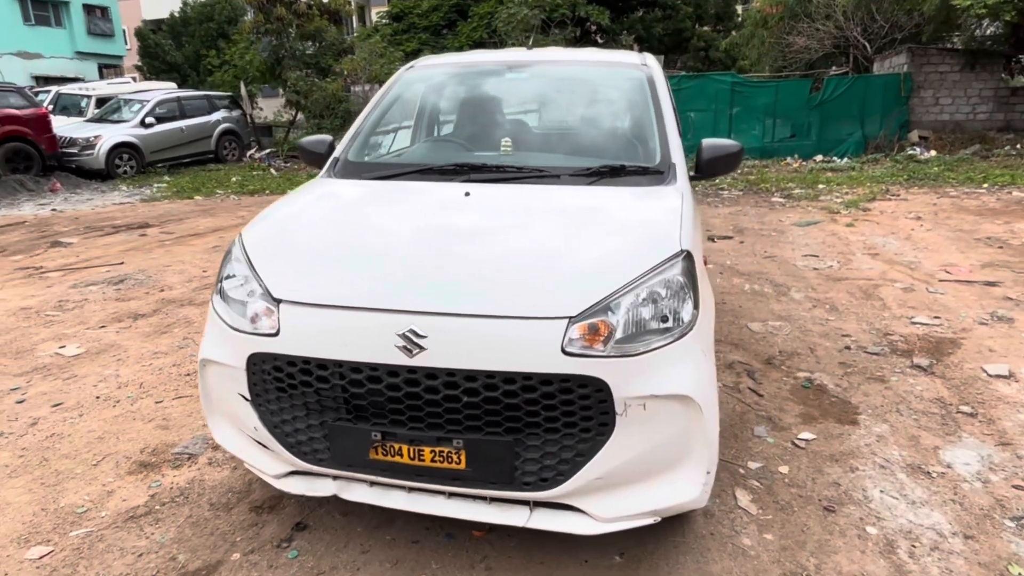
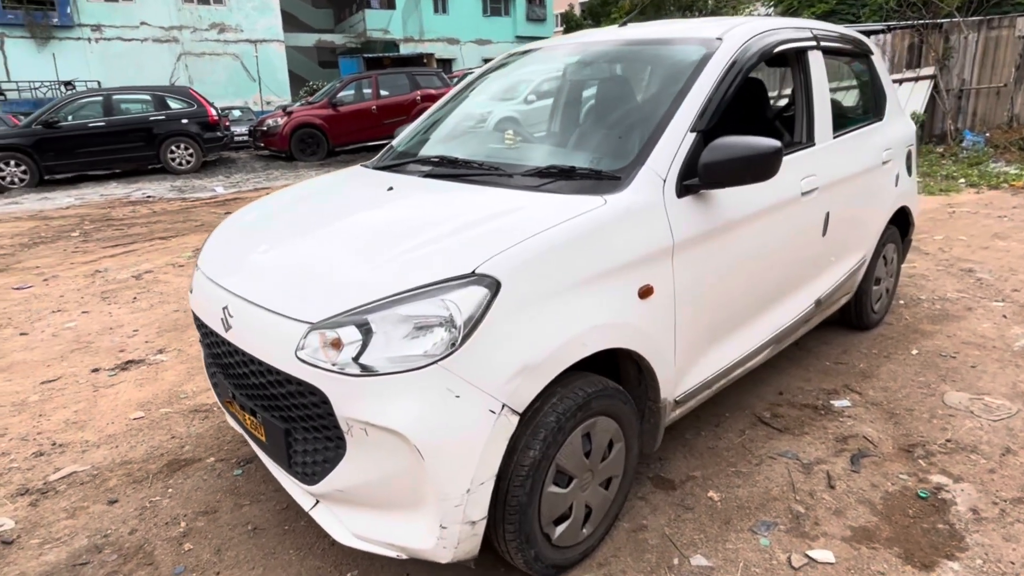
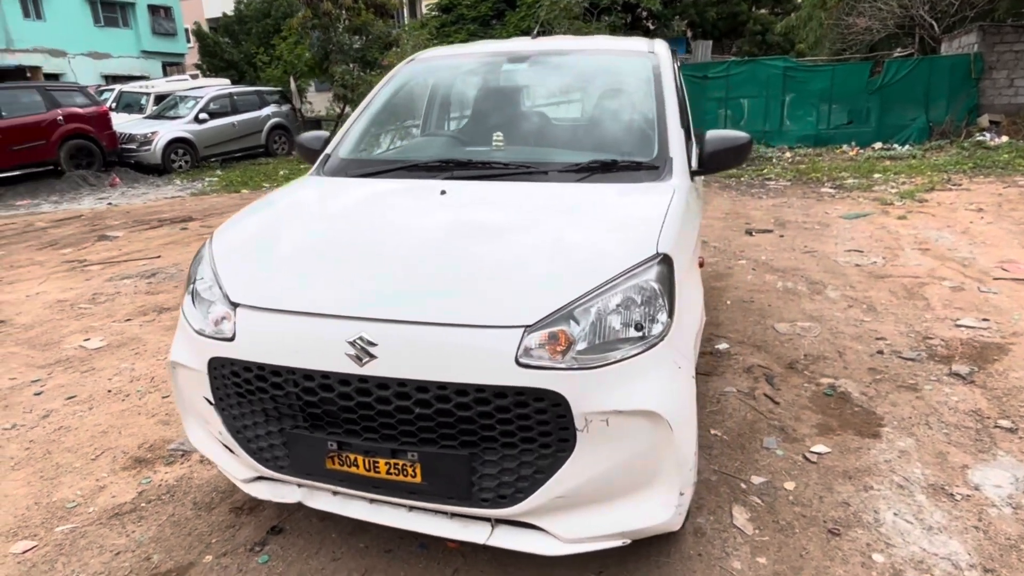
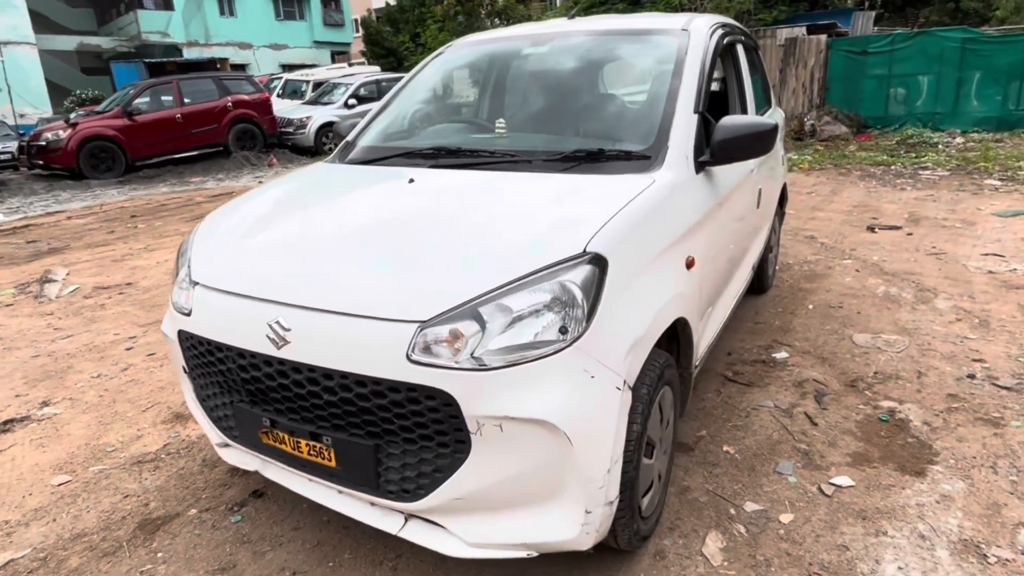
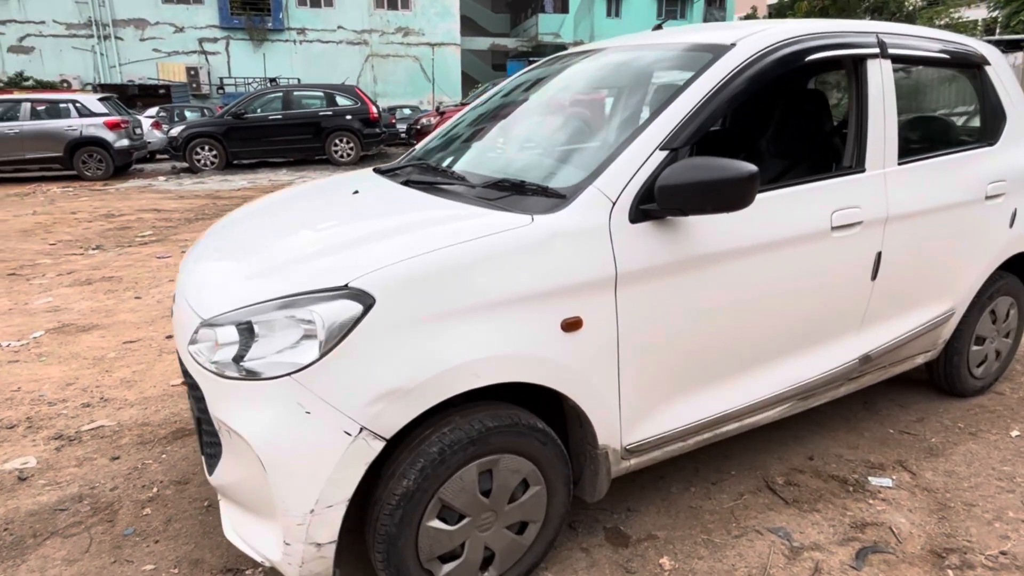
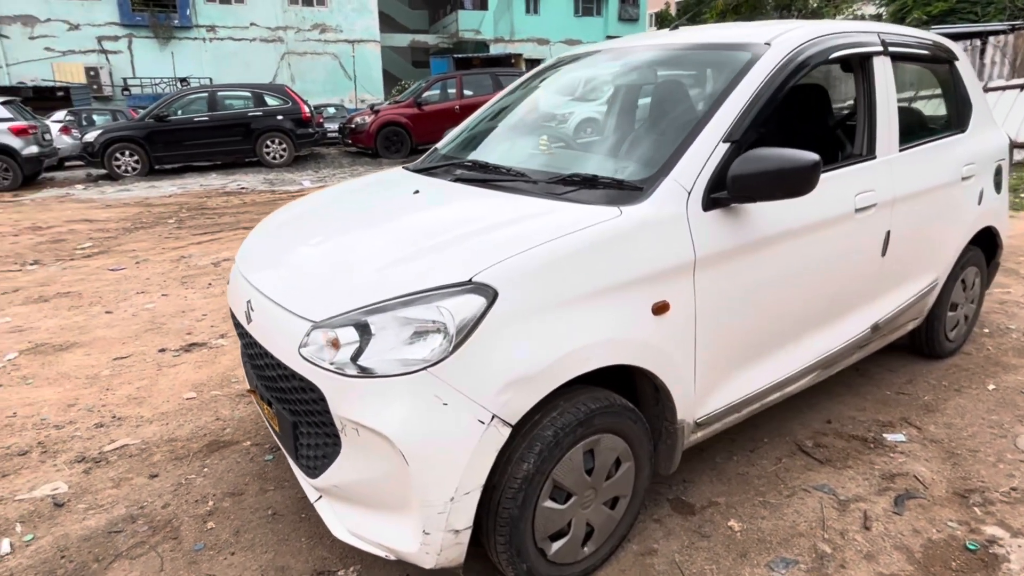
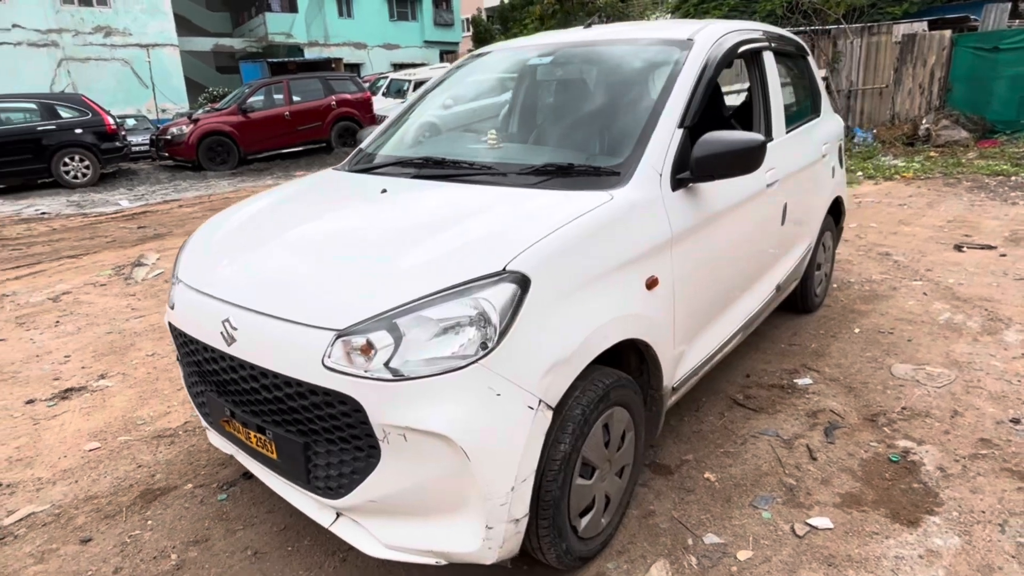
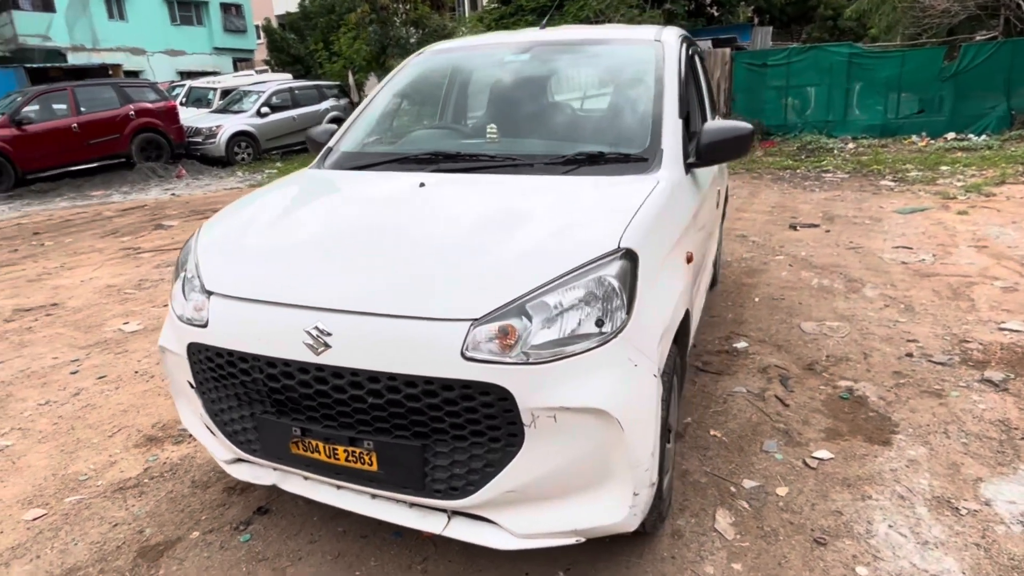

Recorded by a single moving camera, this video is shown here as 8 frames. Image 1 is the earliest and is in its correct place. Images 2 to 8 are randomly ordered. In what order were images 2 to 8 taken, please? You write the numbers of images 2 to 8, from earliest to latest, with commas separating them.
3, 8, 4, 7, 2, 6, 5
